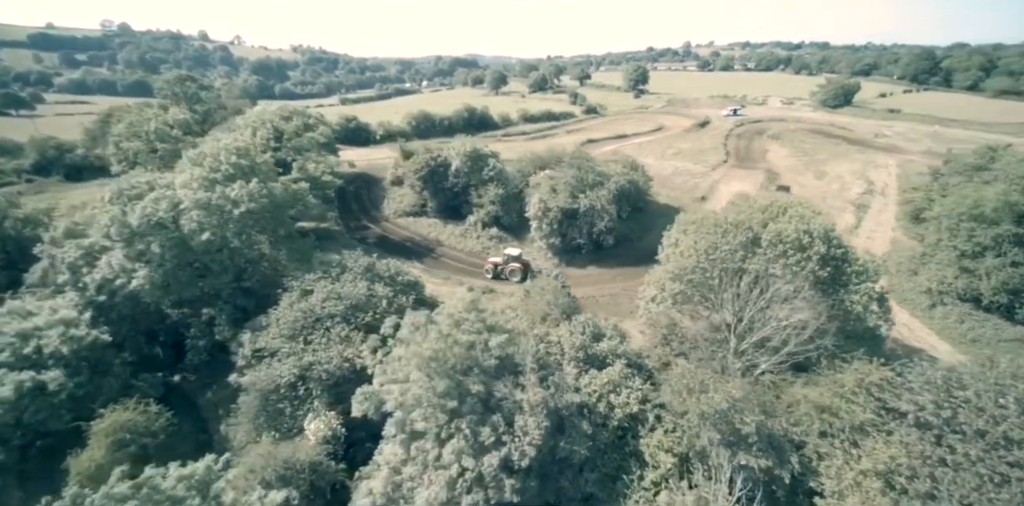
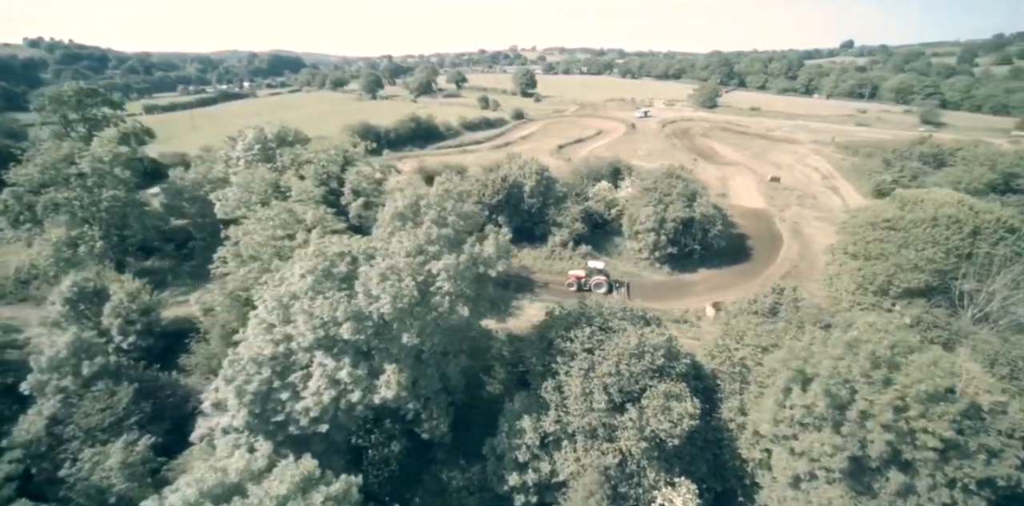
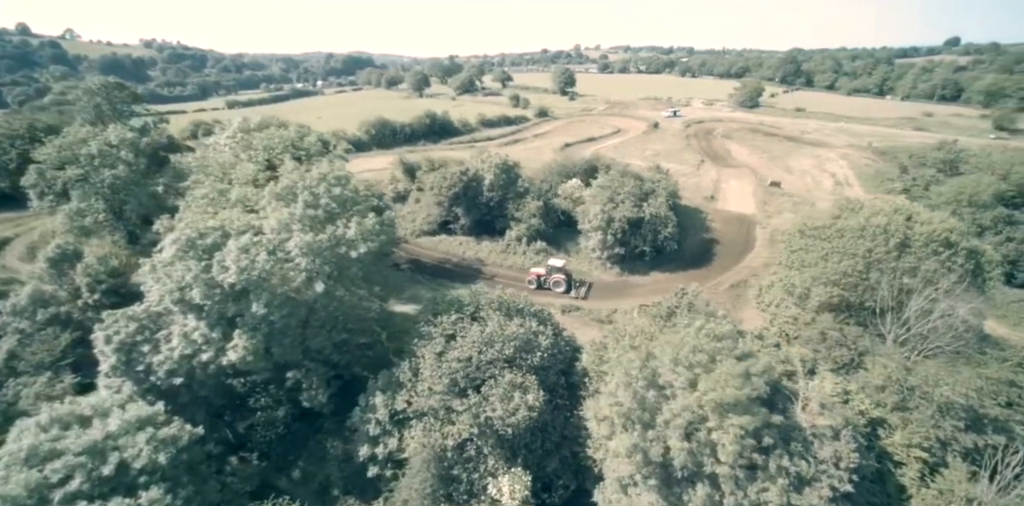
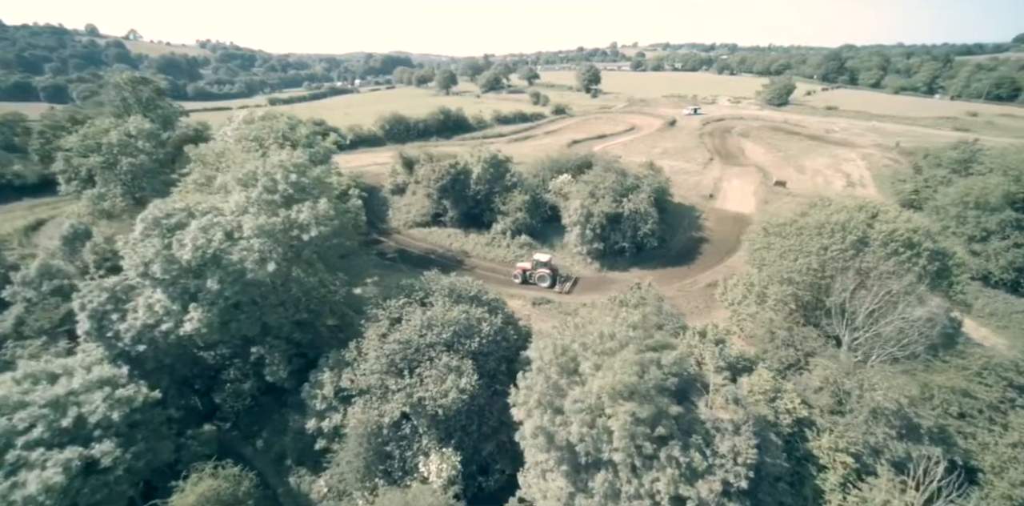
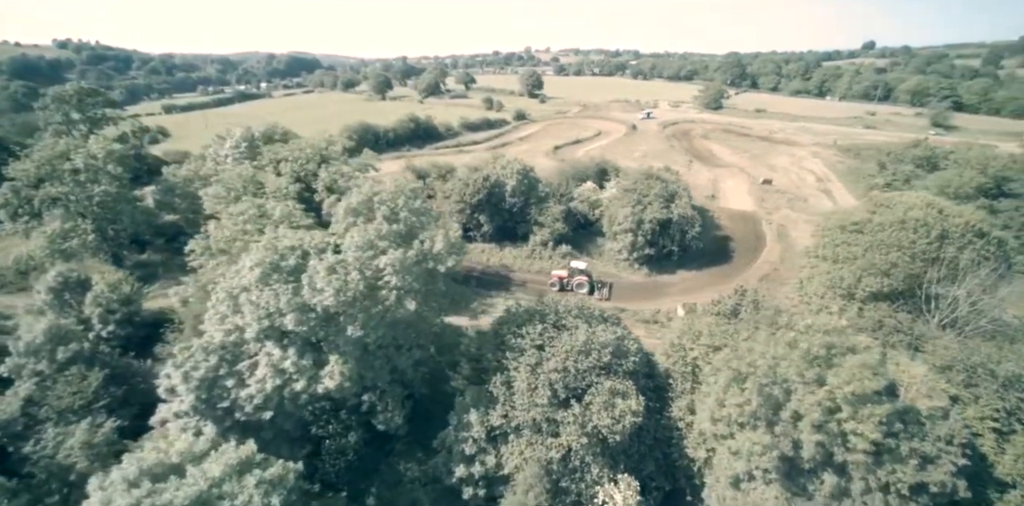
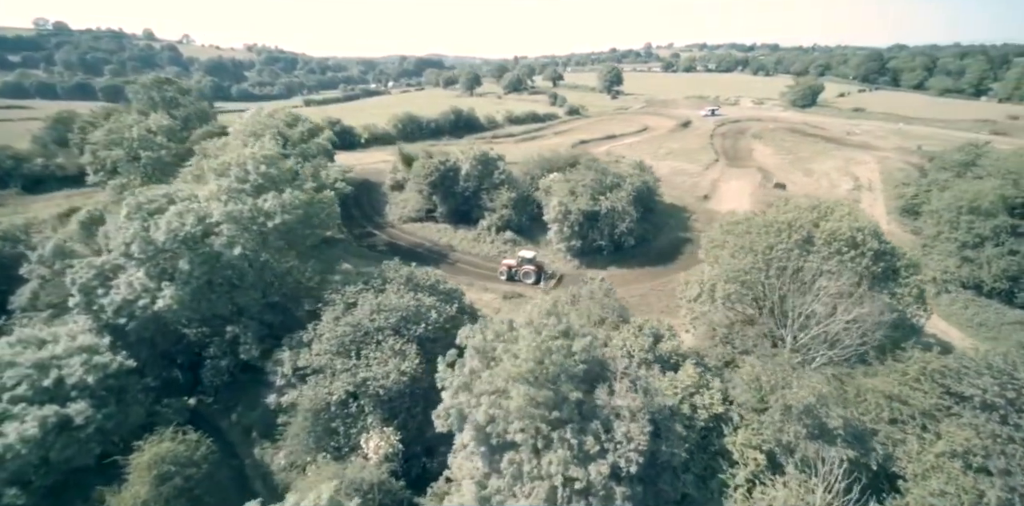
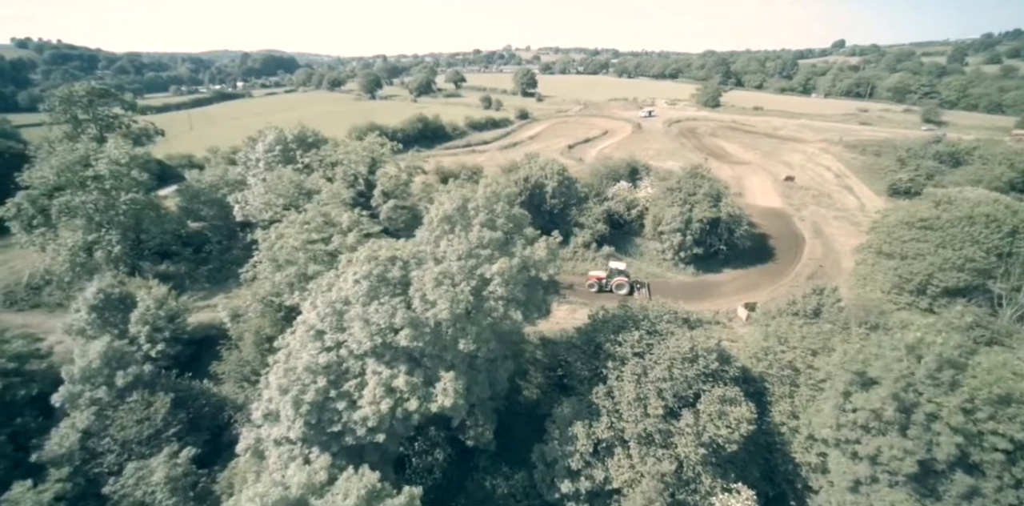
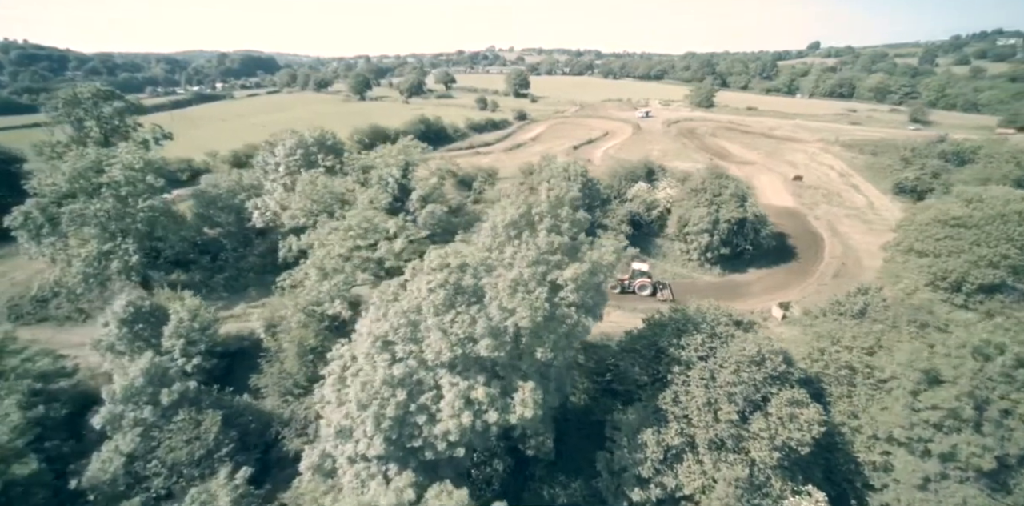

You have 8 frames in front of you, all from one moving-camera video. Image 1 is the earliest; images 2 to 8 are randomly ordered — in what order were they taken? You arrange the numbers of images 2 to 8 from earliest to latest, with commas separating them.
6, 4, 3, 5, 2, 7, 8
